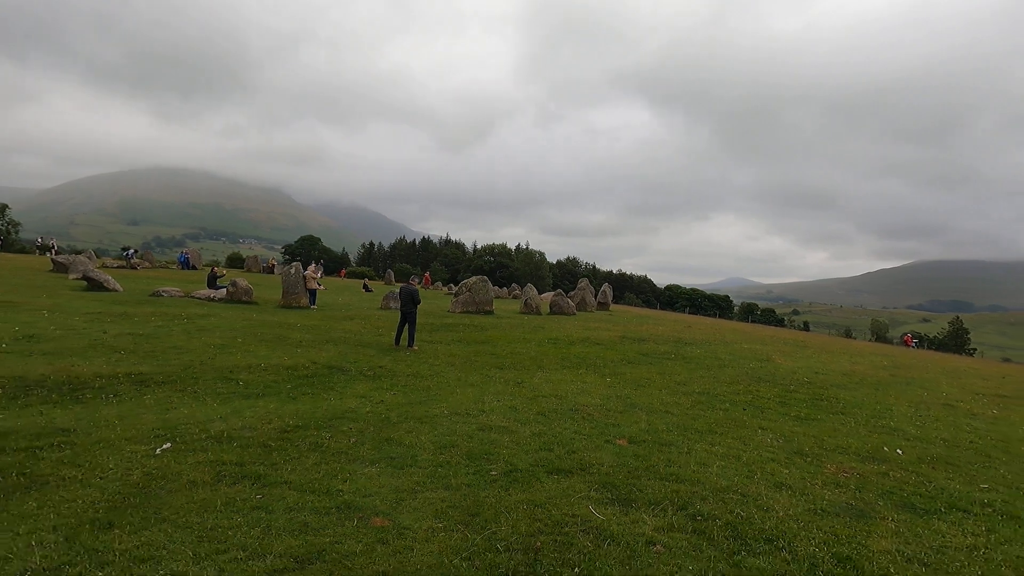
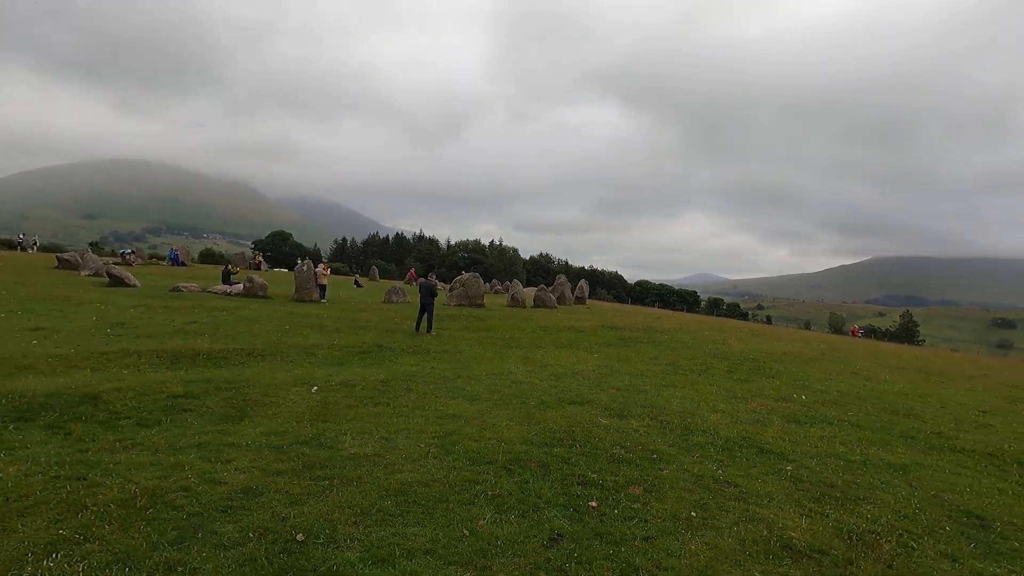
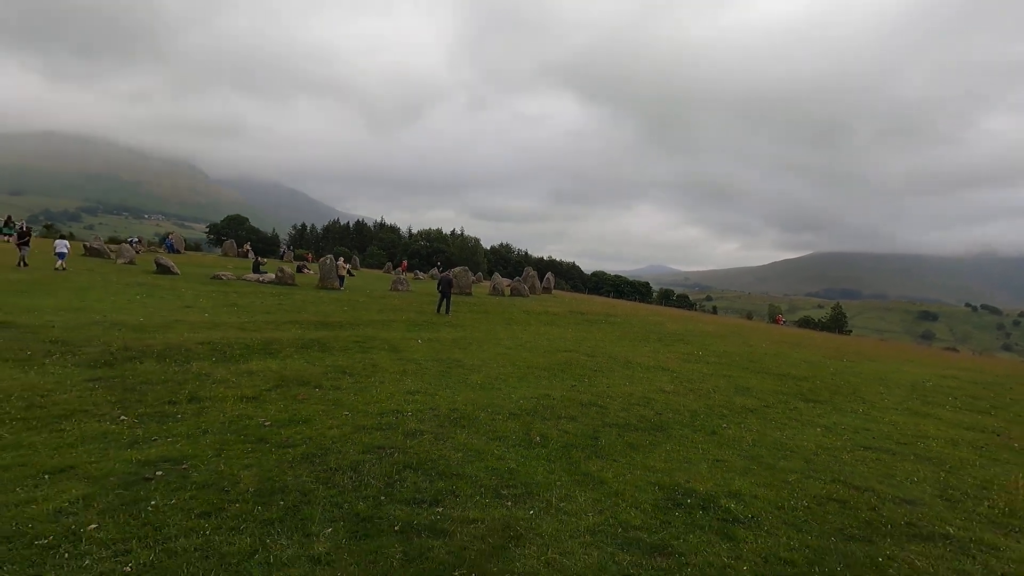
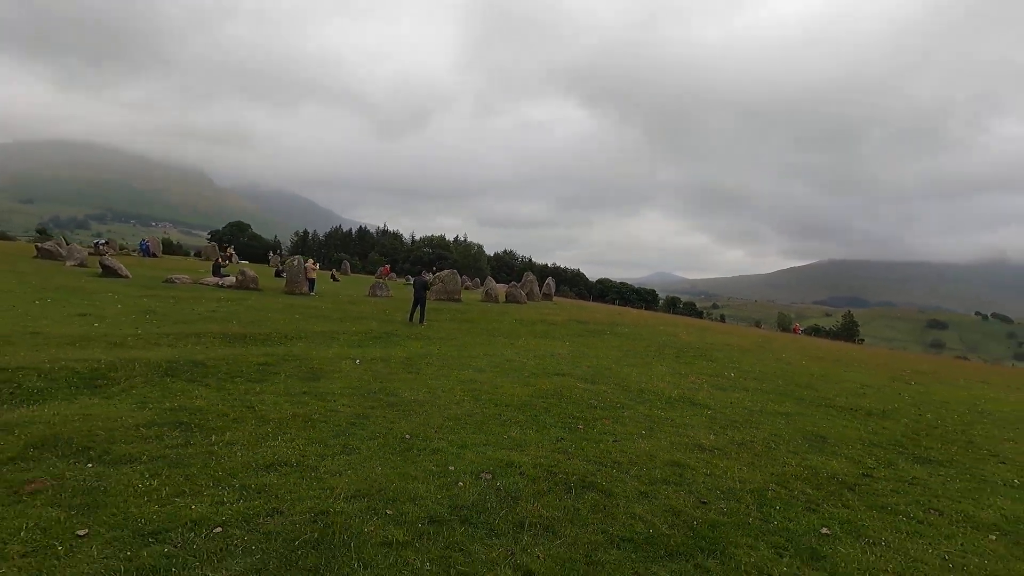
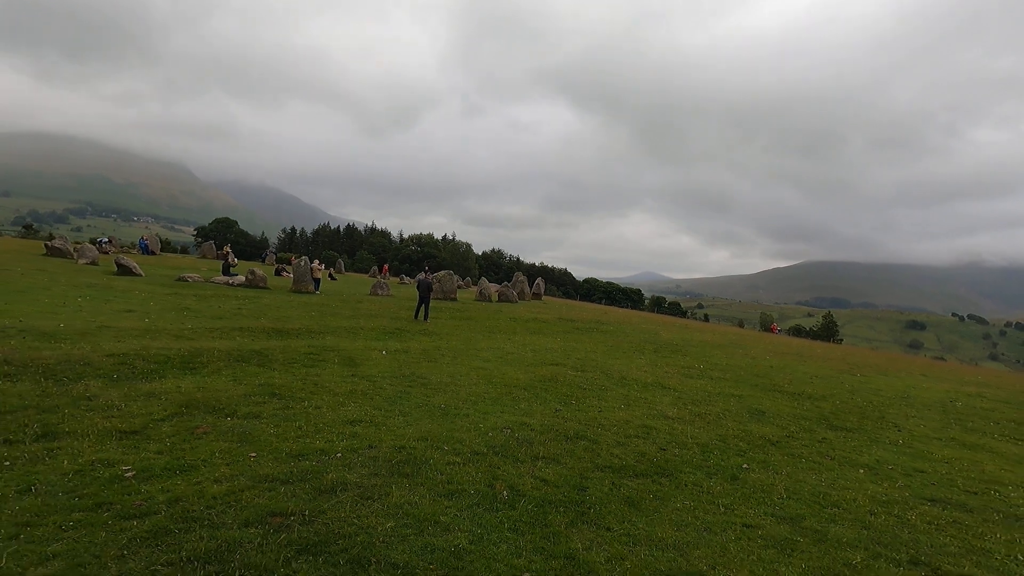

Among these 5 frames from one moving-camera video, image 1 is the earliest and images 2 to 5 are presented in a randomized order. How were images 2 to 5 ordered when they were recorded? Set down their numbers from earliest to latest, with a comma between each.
2, 4, 5, 3
